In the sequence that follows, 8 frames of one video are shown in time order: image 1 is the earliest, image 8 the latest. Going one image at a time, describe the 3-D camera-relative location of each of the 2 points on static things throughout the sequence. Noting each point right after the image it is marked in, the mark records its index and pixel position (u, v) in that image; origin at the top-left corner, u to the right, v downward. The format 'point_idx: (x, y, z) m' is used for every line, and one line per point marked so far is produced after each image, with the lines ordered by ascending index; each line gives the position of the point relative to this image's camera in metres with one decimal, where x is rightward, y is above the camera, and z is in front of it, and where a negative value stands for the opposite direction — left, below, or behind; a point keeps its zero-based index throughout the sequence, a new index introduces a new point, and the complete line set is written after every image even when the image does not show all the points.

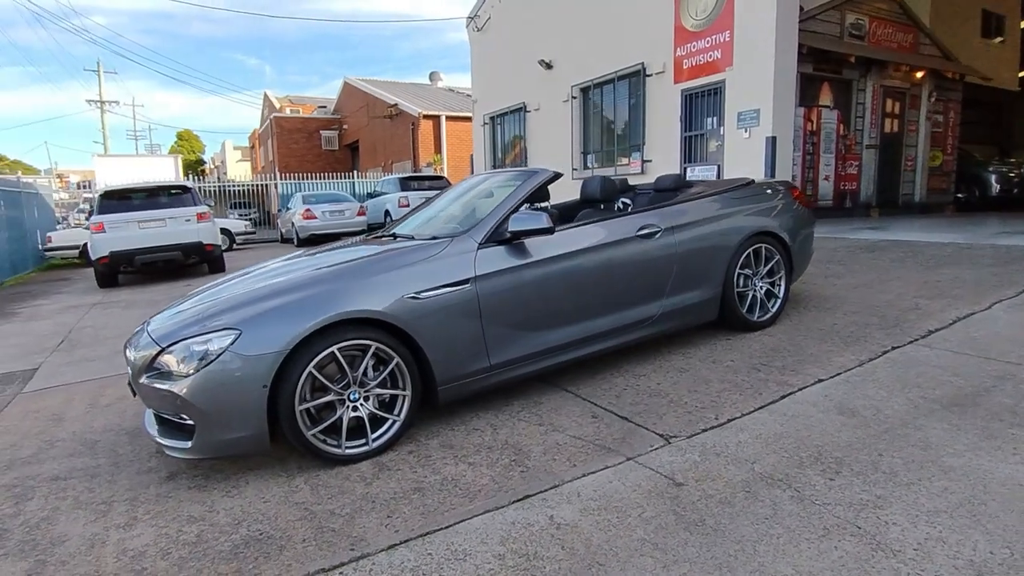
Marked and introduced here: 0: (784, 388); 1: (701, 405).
0: (+1.7, -0.6, +3.7) m
1: (+1.2, -0.7, +3.6) m
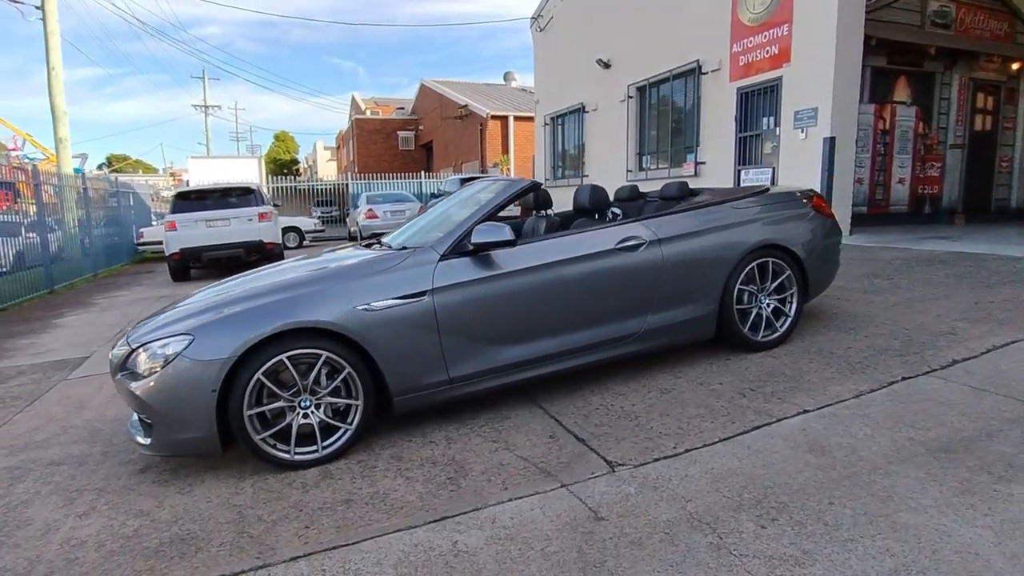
0: (+1.4, -0.8, +3.4) m
1: (+0.9, -0.8, +3.4) m
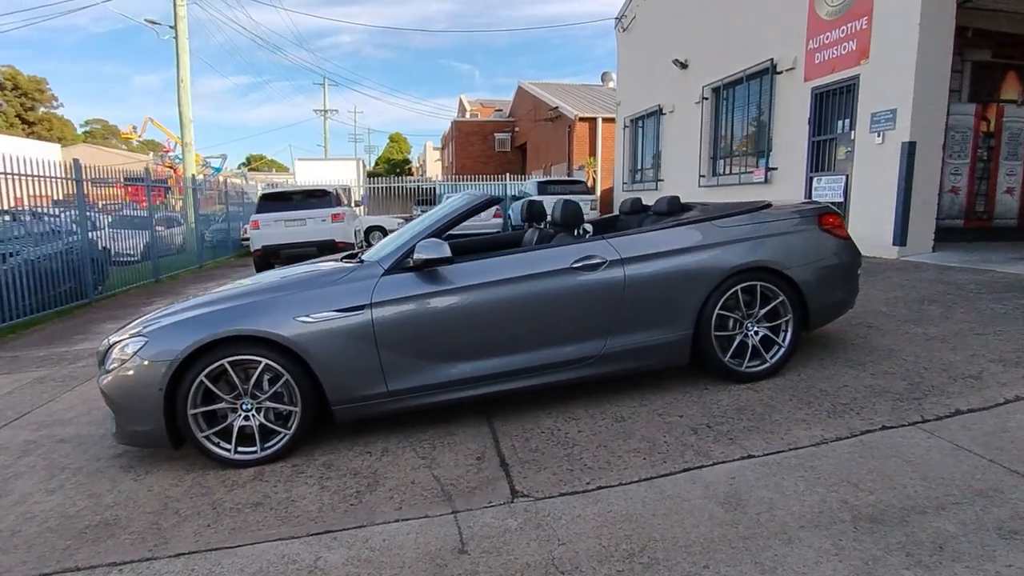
0: (+1.0, -0.9, +3.2) m
1: (+0.4, -1.0, +3.2) m
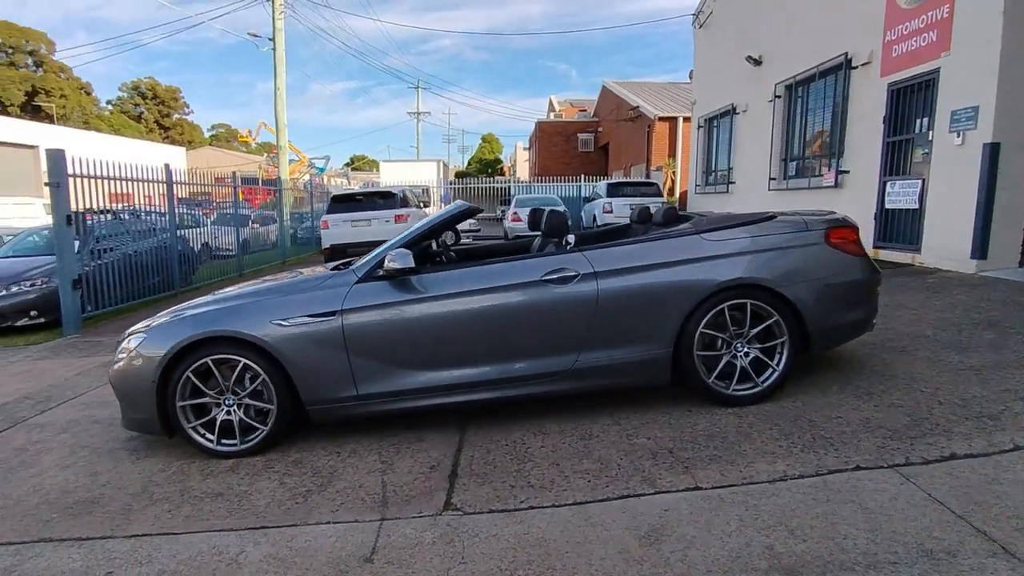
0: (+0.7, -1.0, +3.0) m
1: (+0.1, -1.1, +3.2) m
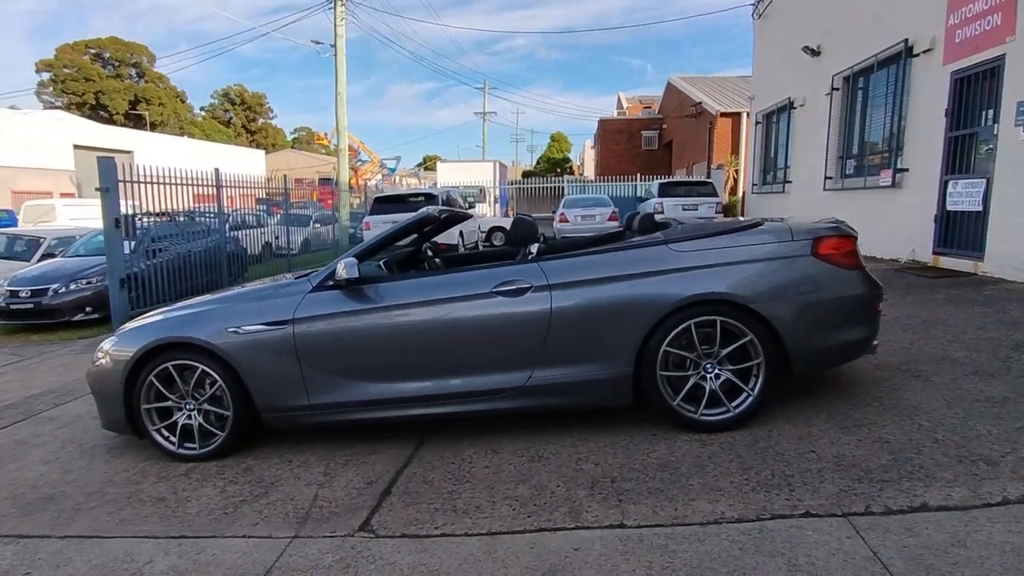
0: (+0.2, -1.1, +2.8) m
1: (-0.3, -1.1, +3.0) m
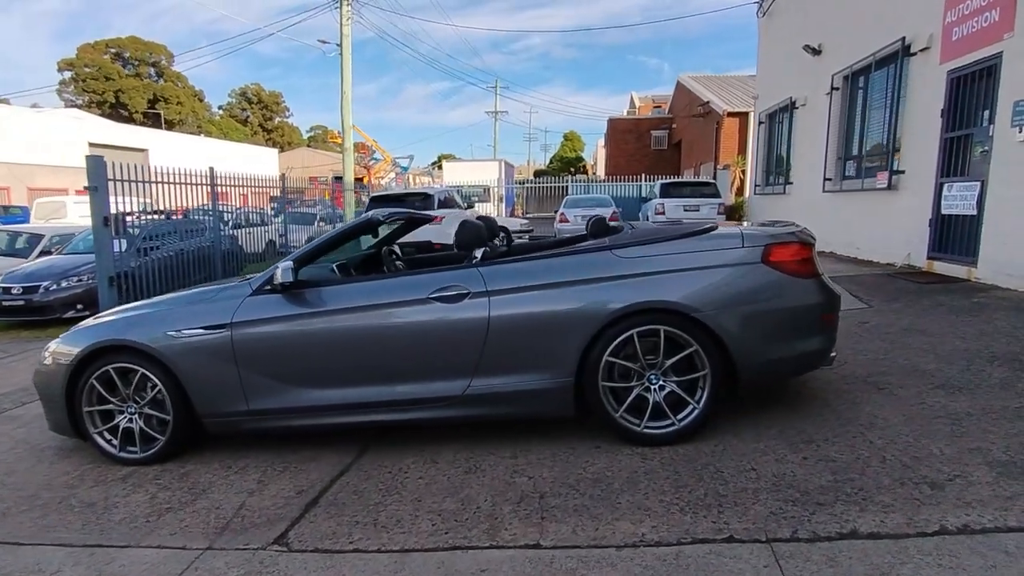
0: (-0.1, -1.1, +2.7) m
1: (-0.7, -1.2, +2.9) m
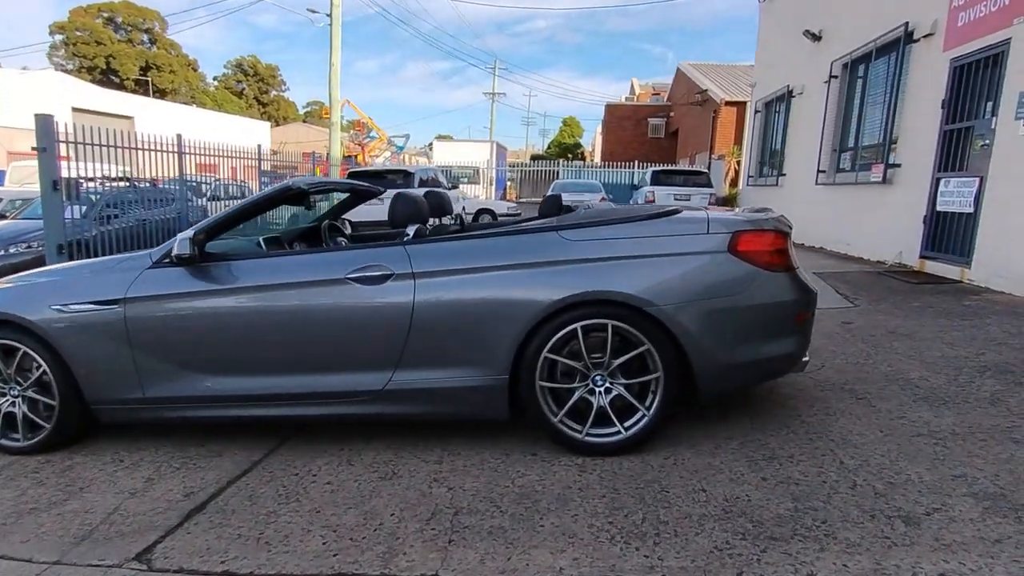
0: (-0.5, -1.1, +2.3) m
1: (-1.1, -1.1, +2.5) m
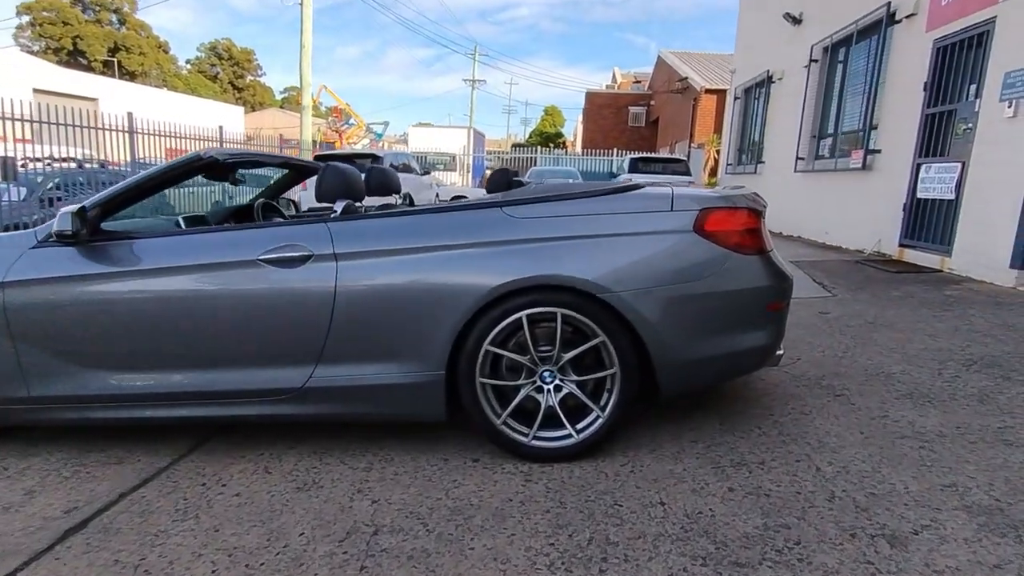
0: (-0.8, -1.0, +1.9) m
1: (-1.3, -1.0, +2.1) m
